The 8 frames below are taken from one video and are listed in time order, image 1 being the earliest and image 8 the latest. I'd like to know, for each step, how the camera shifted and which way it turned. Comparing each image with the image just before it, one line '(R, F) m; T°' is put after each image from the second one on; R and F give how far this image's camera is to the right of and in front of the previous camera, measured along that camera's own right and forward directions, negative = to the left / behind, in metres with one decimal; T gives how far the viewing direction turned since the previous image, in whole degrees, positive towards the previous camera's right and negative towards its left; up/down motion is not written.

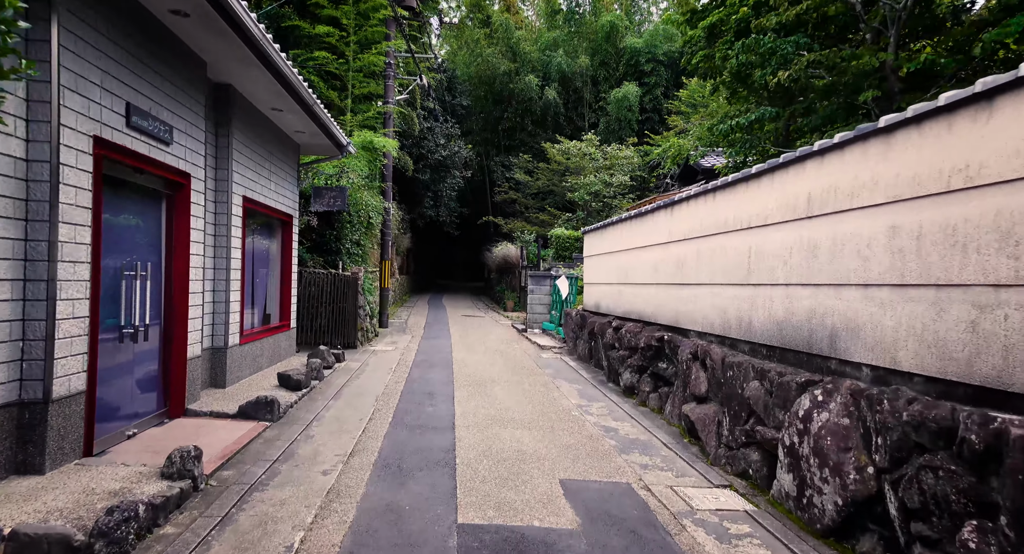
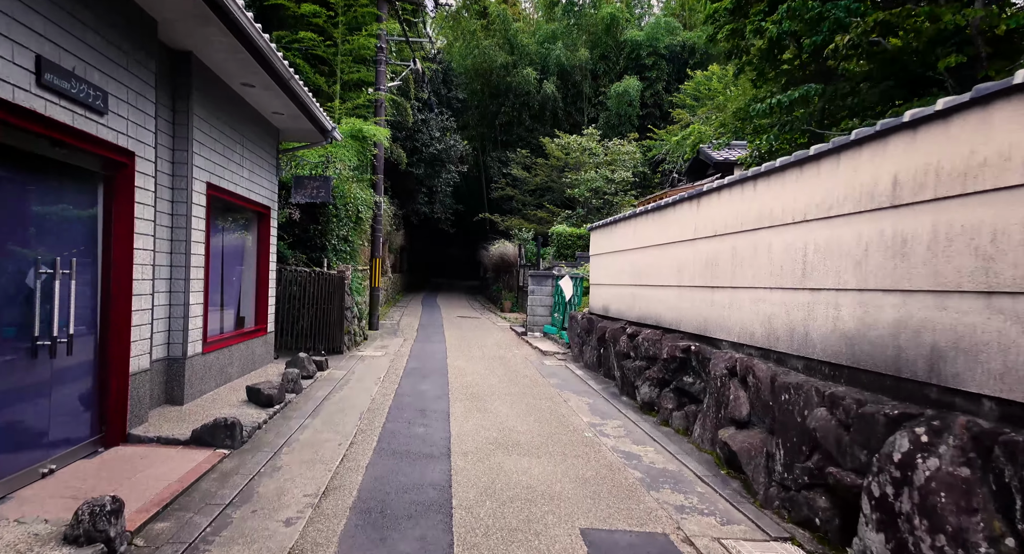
(-0.1, +1.0) m; 0°
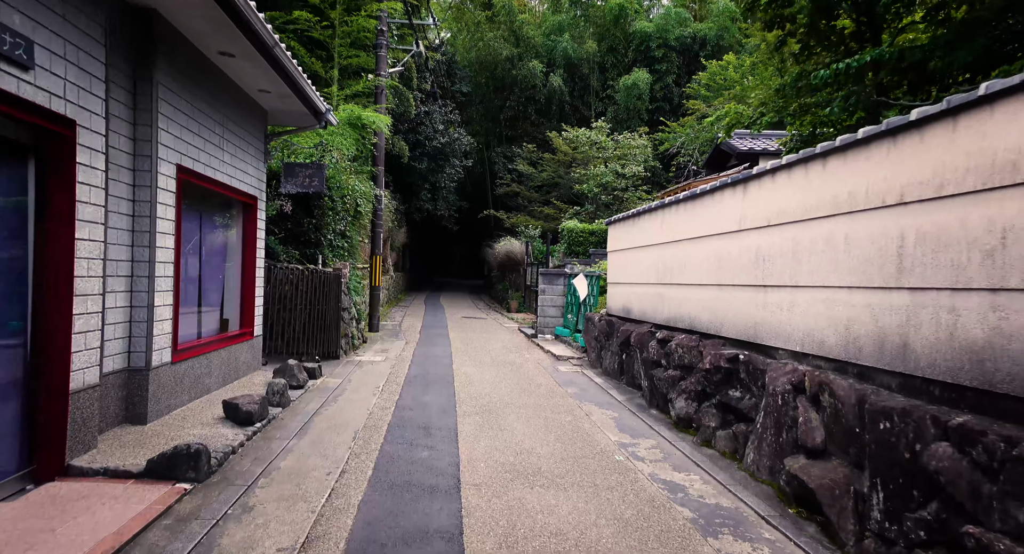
(-0.1, +0.9) m; 0°
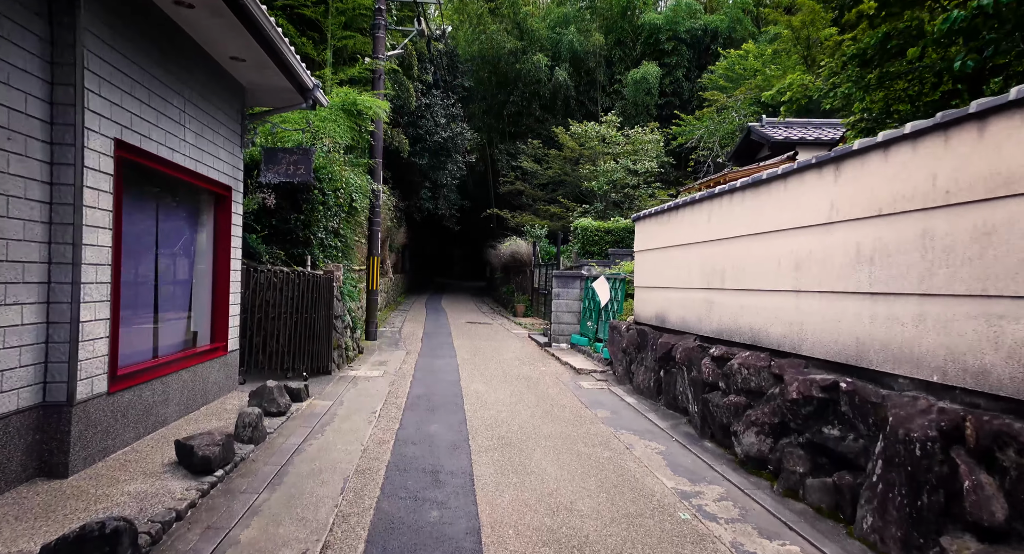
(-0.2, +1.3) m; 0°
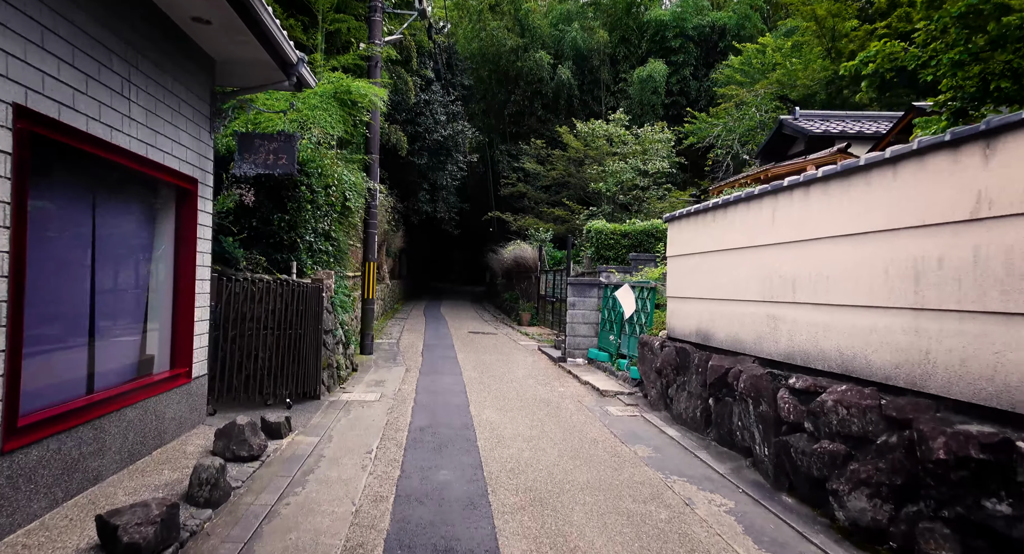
(-0.3, +1.2) m; 0°
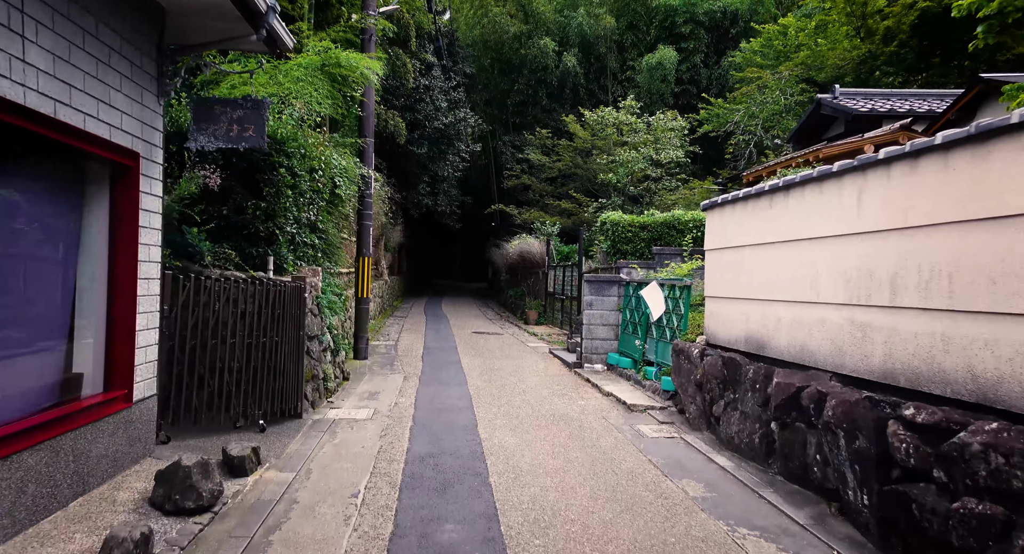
(-0.2, +1.2) m; 0°
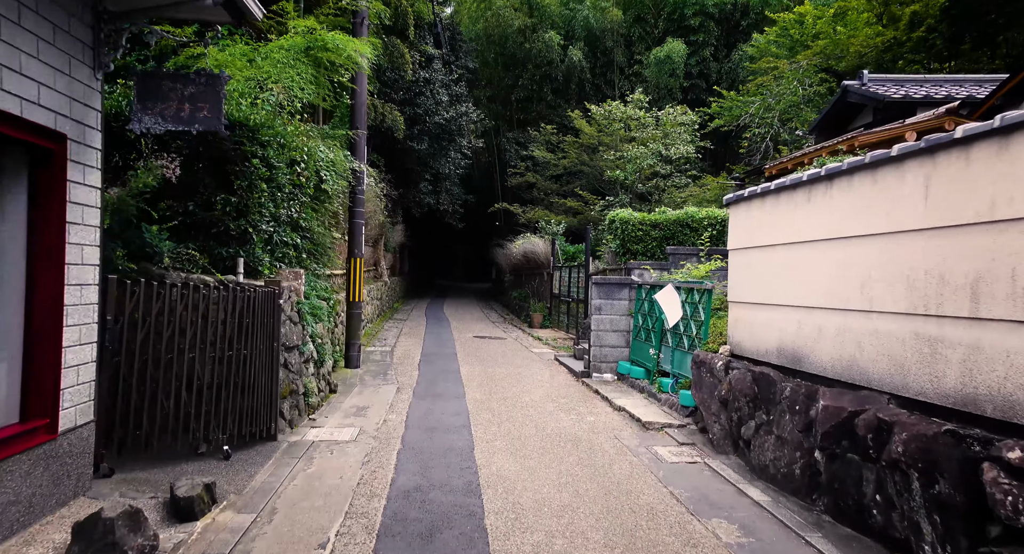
(0.0, +0.8) m; 0°
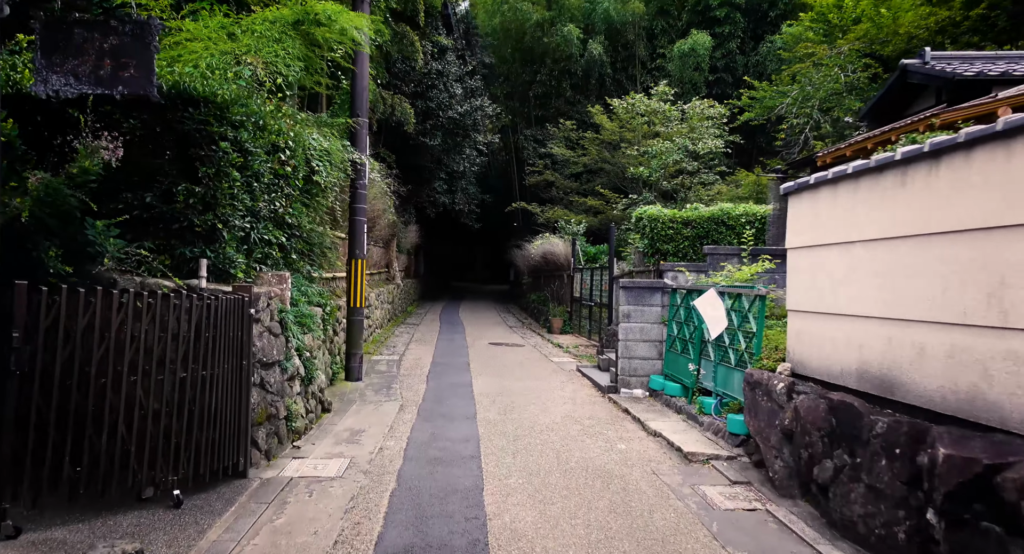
(0.0, +1.1) m; -2°
